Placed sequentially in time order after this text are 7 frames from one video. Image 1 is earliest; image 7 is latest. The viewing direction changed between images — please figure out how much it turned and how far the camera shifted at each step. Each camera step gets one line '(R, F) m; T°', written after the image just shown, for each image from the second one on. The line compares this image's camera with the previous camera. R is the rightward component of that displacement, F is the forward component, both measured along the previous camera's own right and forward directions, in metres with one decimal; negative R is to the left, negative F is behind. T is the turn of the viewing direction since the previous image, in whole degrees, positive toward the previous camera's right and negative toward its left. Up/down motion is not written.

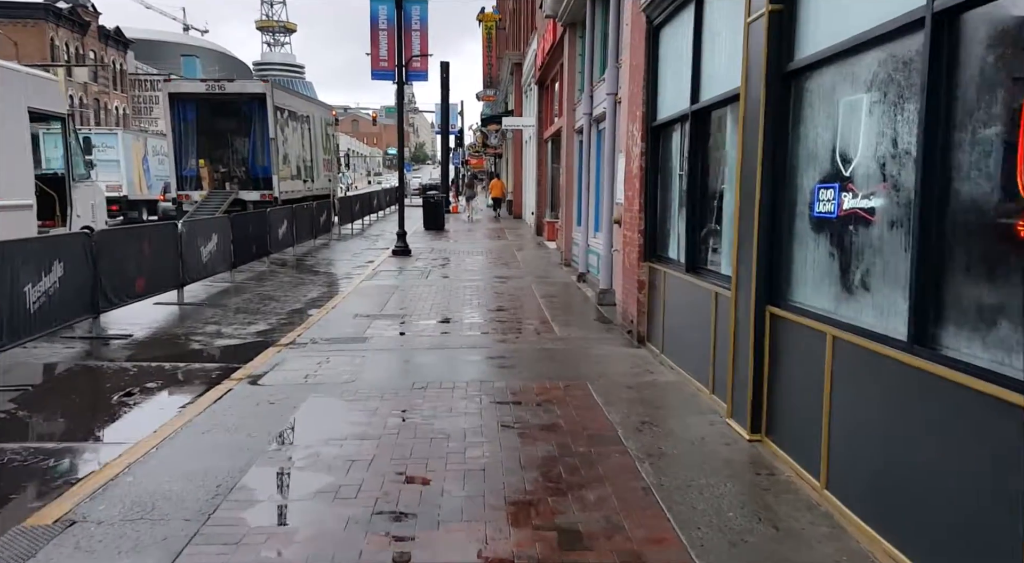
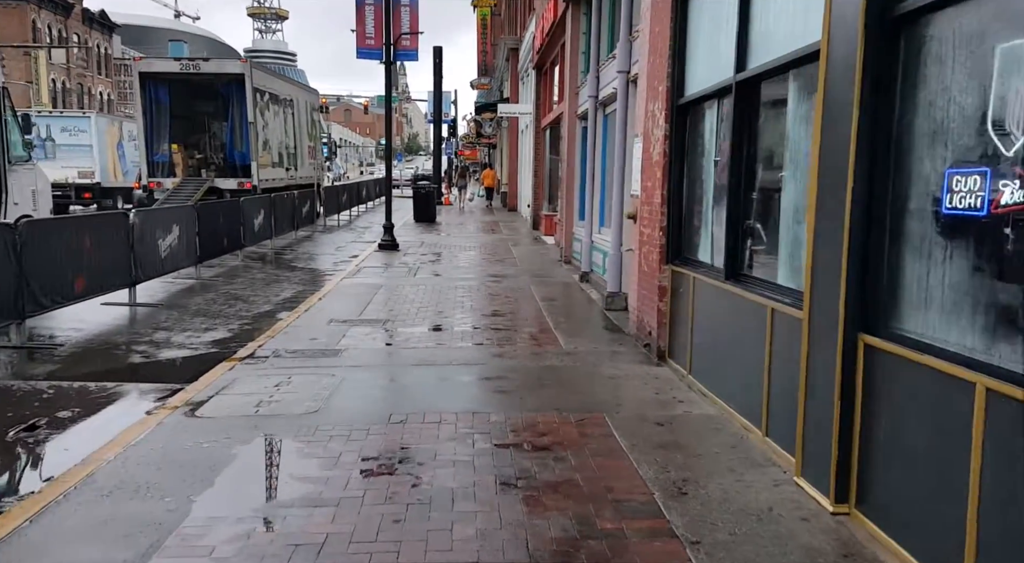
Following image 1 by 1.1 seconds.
(-0.1, +1.4) m; +1°
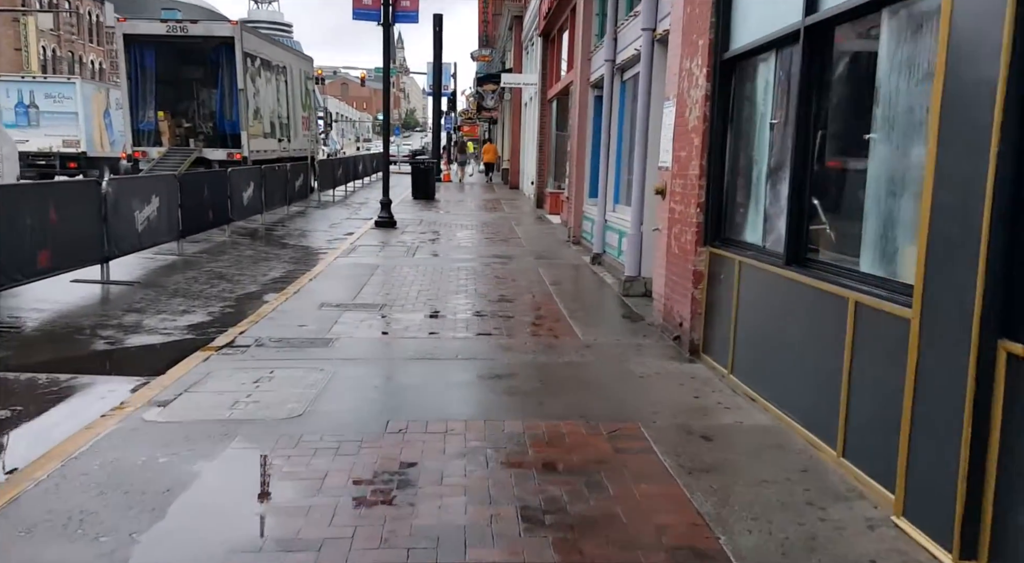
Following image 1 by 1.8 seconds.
(-0.1, +0.9) m; 0°
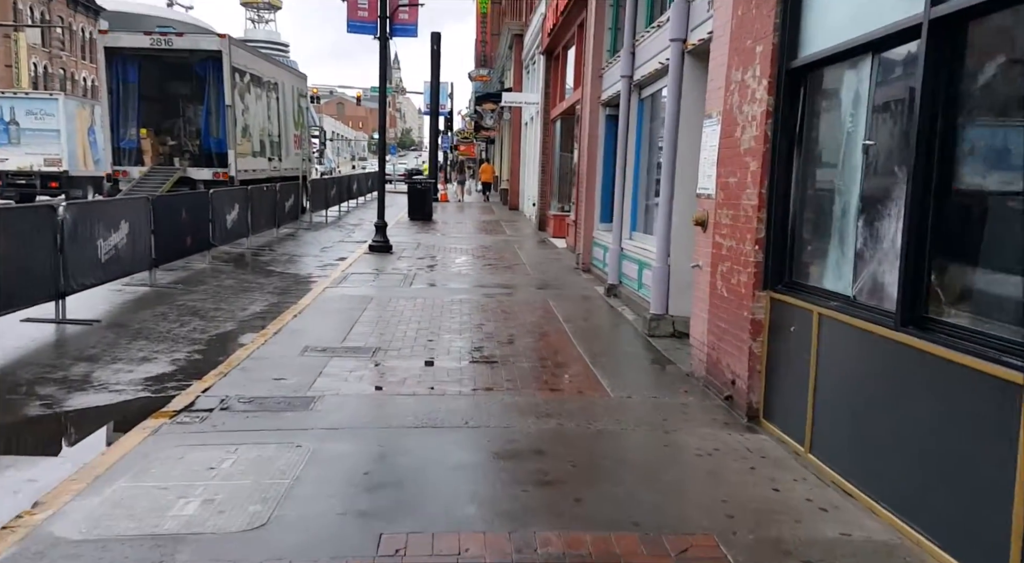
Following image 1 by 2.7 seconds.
(-0.2, +1.2) m; 0°
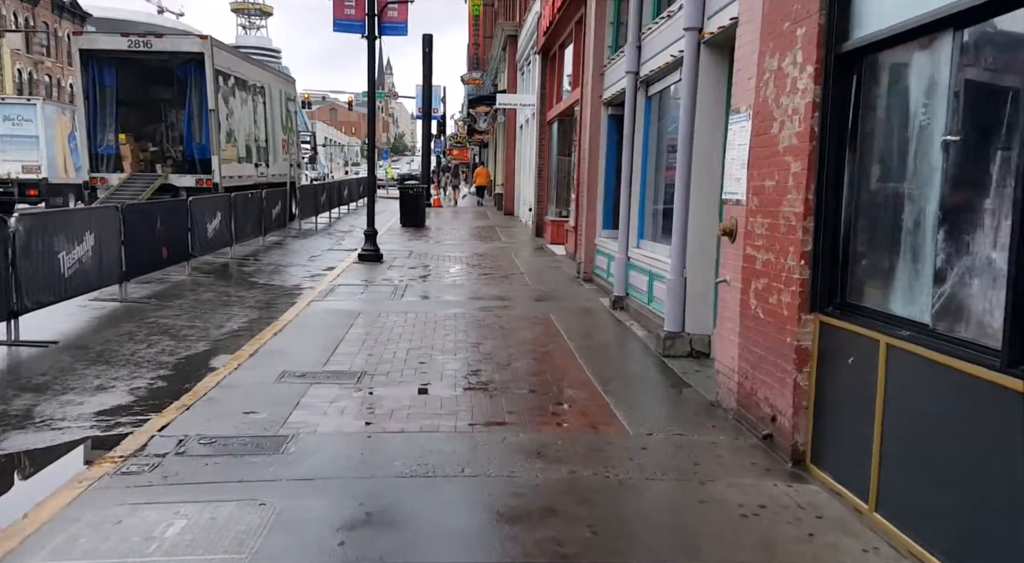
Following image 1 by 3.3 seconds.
(-0.1, +0.8) m; 0°
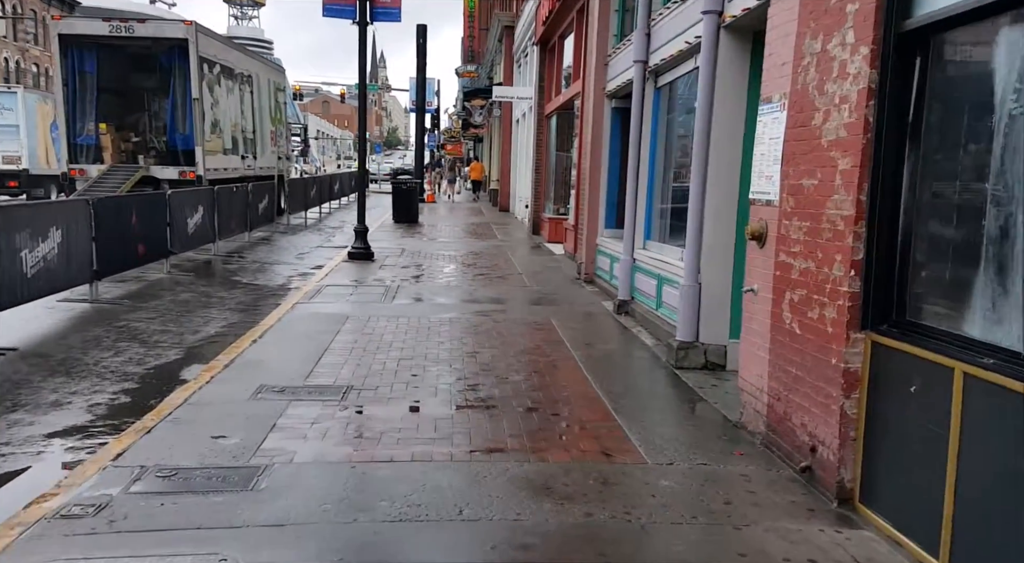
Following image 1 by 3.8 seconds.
(-0.1, +0.7) m; 0°
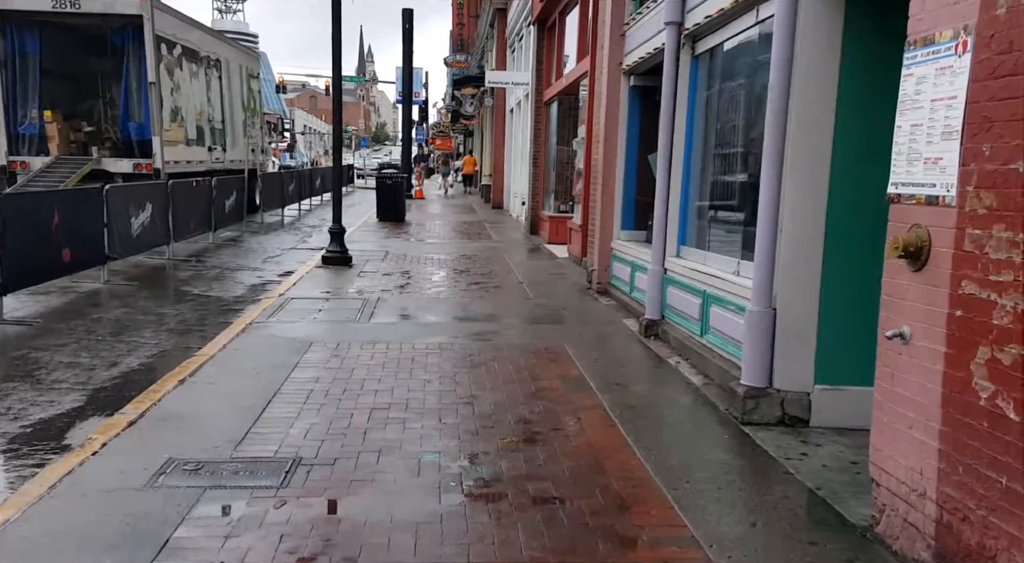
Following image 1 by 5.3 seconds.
(-0.1, +2.0) m; +1°
